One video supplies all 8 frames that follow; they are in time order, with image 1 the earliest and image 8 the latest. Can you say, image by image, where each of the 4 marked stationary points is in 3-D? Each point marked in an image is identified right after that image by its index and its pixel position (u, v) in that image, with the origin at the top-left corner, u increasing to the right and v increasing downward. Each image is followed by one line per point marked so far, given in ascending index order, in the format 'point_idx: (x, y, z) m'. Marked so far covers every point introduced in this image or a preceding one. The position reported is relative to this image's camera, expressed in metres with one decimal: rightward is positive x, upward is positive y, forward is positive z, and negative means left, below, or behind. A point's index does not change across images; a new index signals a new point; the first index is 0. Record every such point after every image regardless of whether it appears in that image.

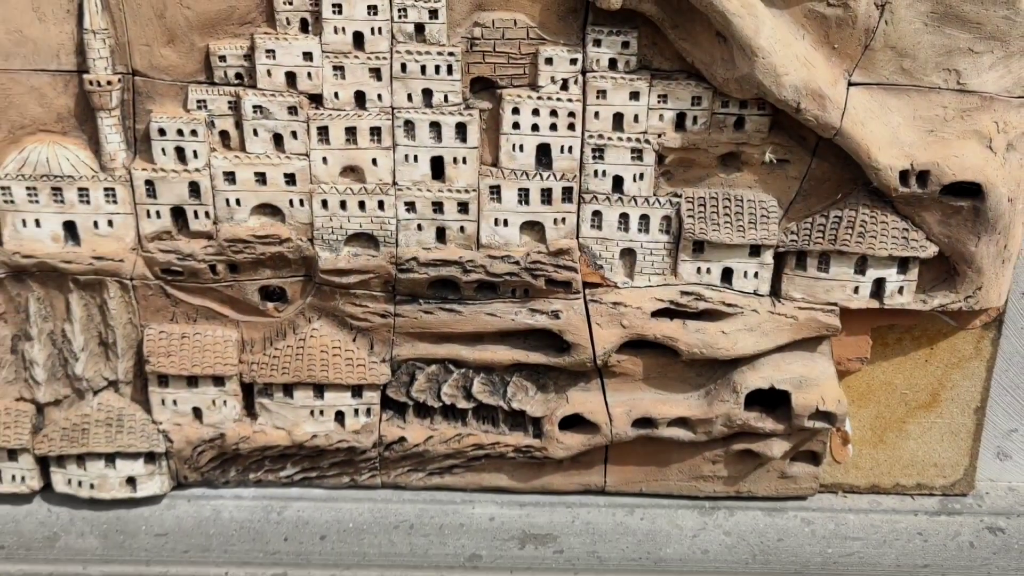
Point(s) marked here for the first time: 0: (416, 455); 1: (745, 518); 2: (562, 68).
0: (-0.2, -0.3, +1.8) m
1: (+0.4, -0.4, +1.8) m
2: (+0.1, +0.3, +1.6) m
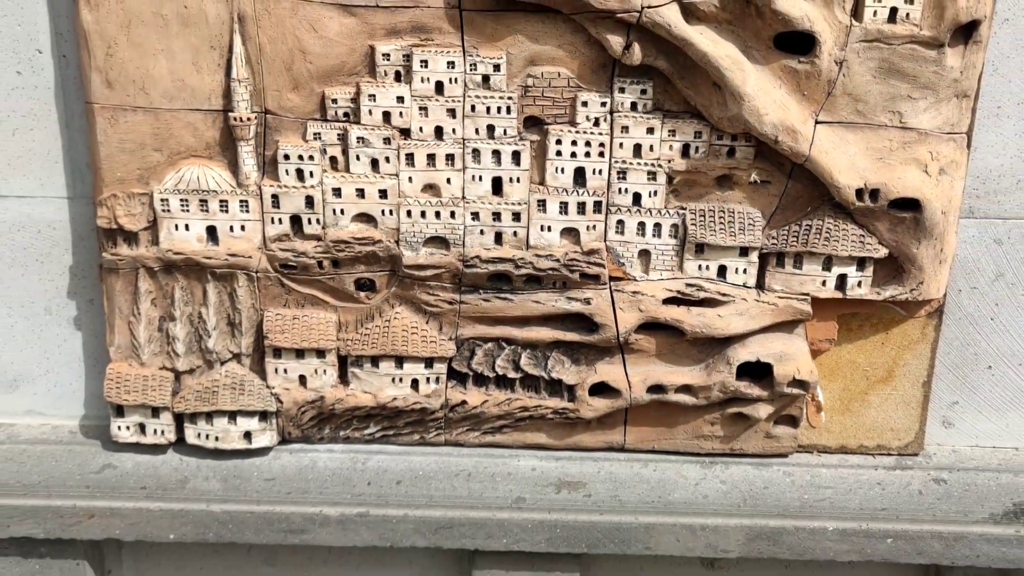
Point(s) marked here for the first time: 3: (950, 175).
0: (-0.1, -0.3, +2.3) m
1: (+0.5, -0.4, +2.3) m
2: (+0.2, +0.3, +2.0) m
3: (+0.8, +0.2, +2.1) m
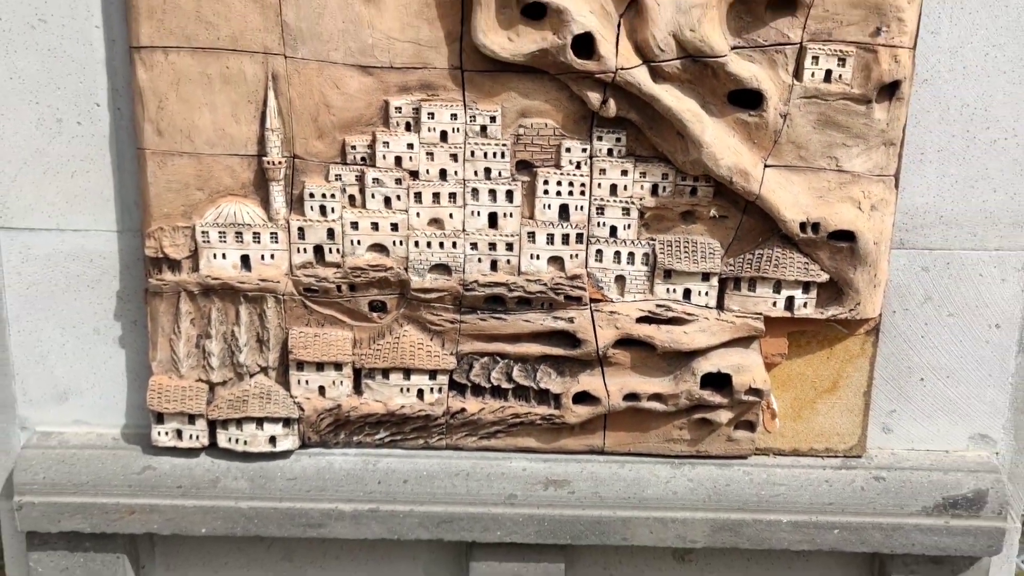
0: (-0.1, -0.3, +2.6) m
1: (+0.5, -0.4, +2.6) m
2: (+0.1, +0.3, +2.4) m
3: (+0.8, +0.2, +2.4) m
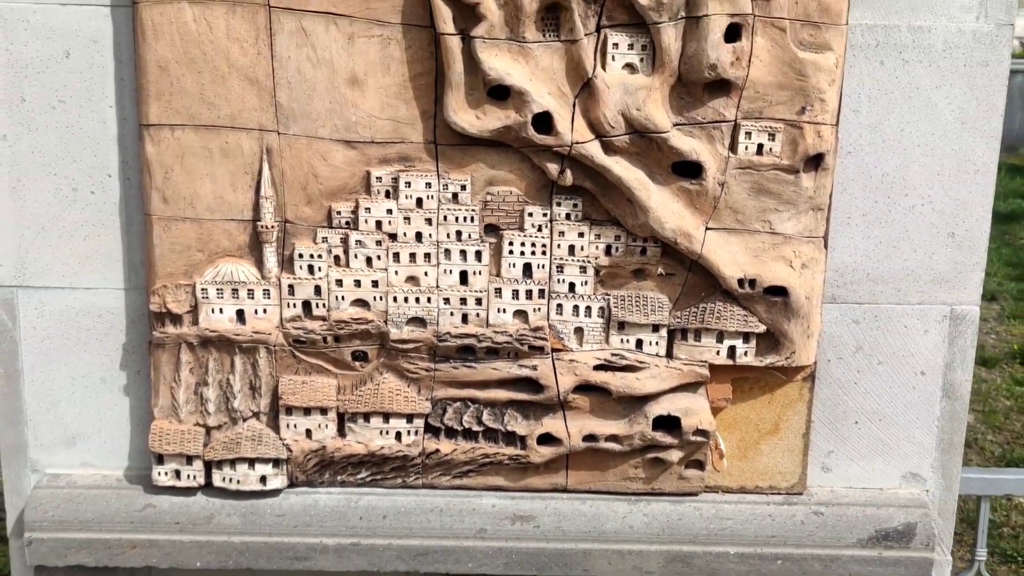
0: (-0.2, -0.5, +2.8) m
1: (+0.4, -0.6, +2.8) m
2: (+0.1, +0.2, +2.7) m
3: (+0.8, 0.0, +2.7) m
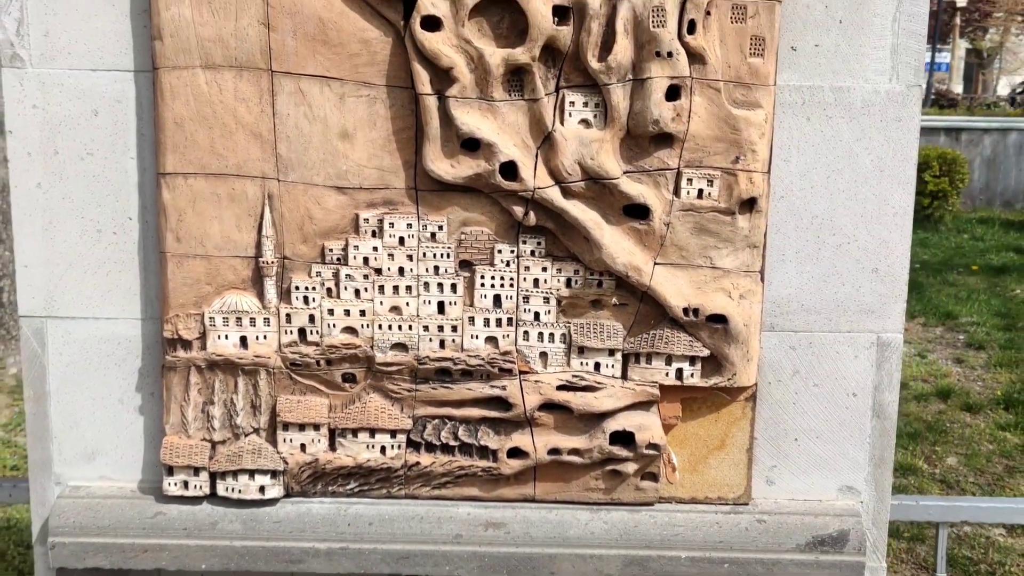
0: (-0.3, -0.5, +3.1) m
1: (+0.3, -0.7, +3.1) m
2: (0.0, +0.1, +3.0) m
3: (+0.7, 0.0, +3.0) m
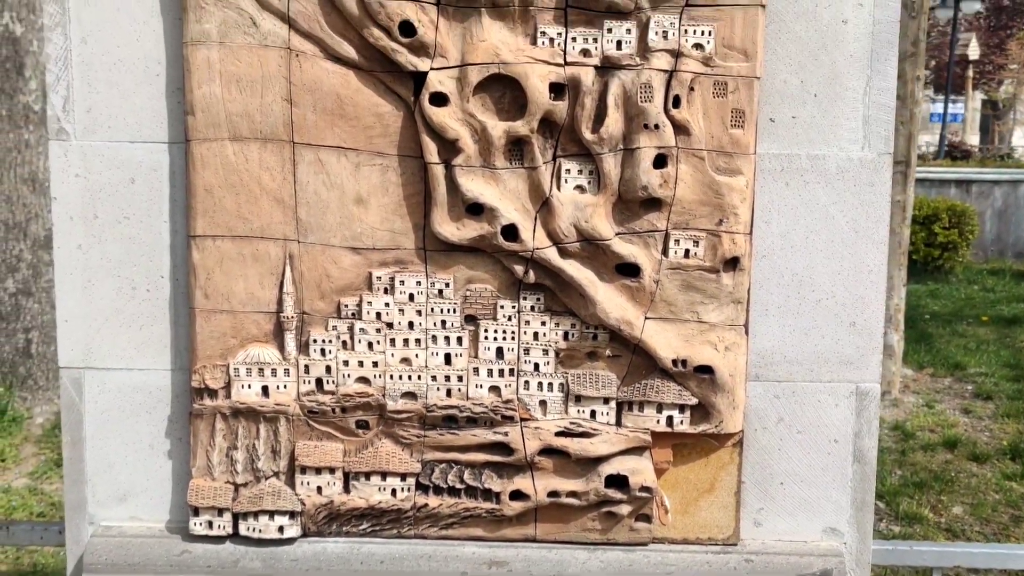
0: (-0.2, -0.7, +3.3) m
1: (+0.3, -0.8, +3.4) m
2: (0.0, -0.1, +3.3) m
3: (+0.7, -0.2, +3.3) m
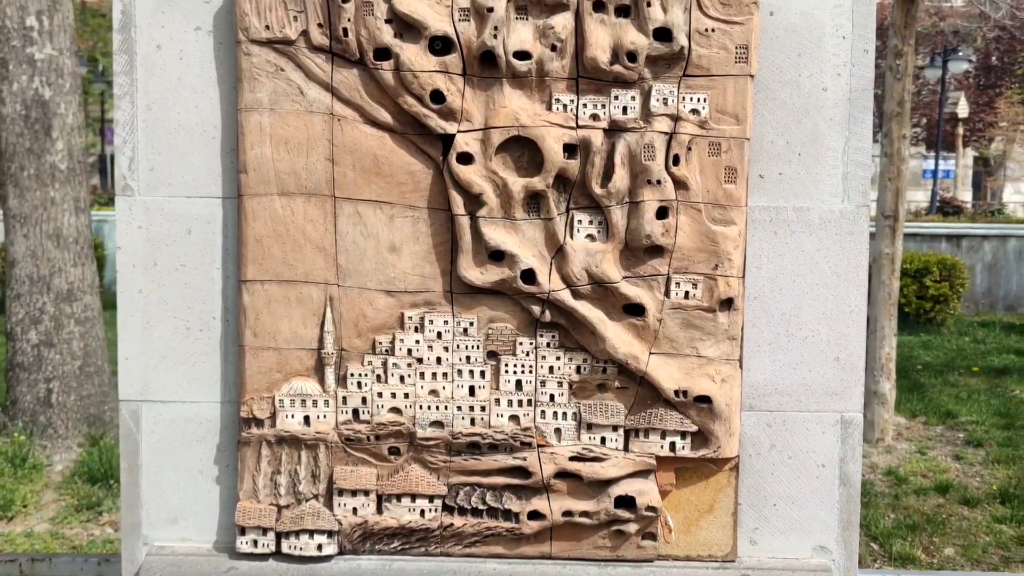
0: (-0.2, -0.8, +3.7) m
1: (+0.4, -1.0, +3.7) m
2: (0.0, -0.2, +3.6) m
3: (+0.7, -0.3, +3.6) m
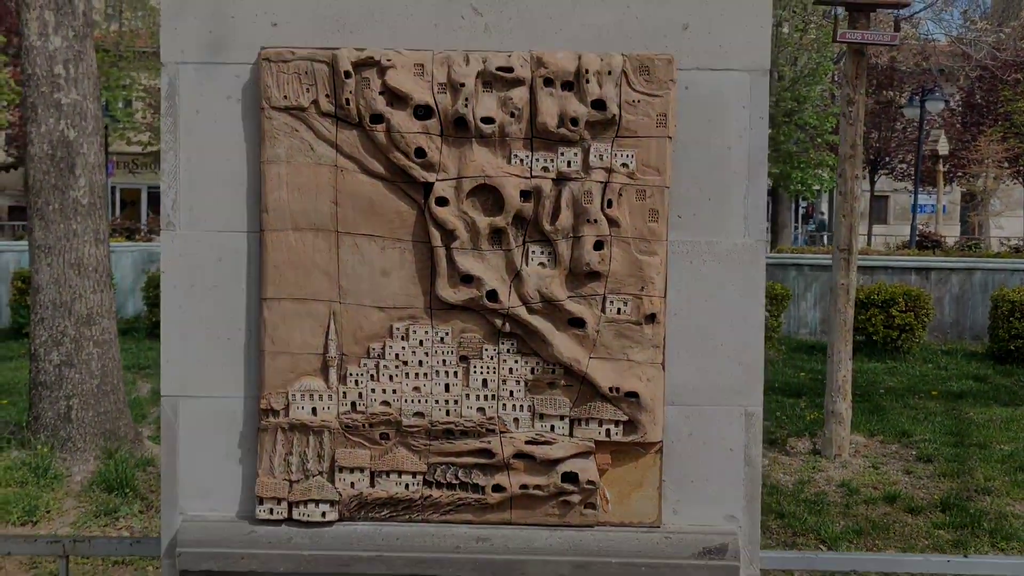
0: (-0.3, -0.9, +4.6) m
1: (+0.2, -1.0, +4.5) m
2: (-0.1, -0.3, +4.5) m
3: (+0.6, -0.4, +4.5) m
